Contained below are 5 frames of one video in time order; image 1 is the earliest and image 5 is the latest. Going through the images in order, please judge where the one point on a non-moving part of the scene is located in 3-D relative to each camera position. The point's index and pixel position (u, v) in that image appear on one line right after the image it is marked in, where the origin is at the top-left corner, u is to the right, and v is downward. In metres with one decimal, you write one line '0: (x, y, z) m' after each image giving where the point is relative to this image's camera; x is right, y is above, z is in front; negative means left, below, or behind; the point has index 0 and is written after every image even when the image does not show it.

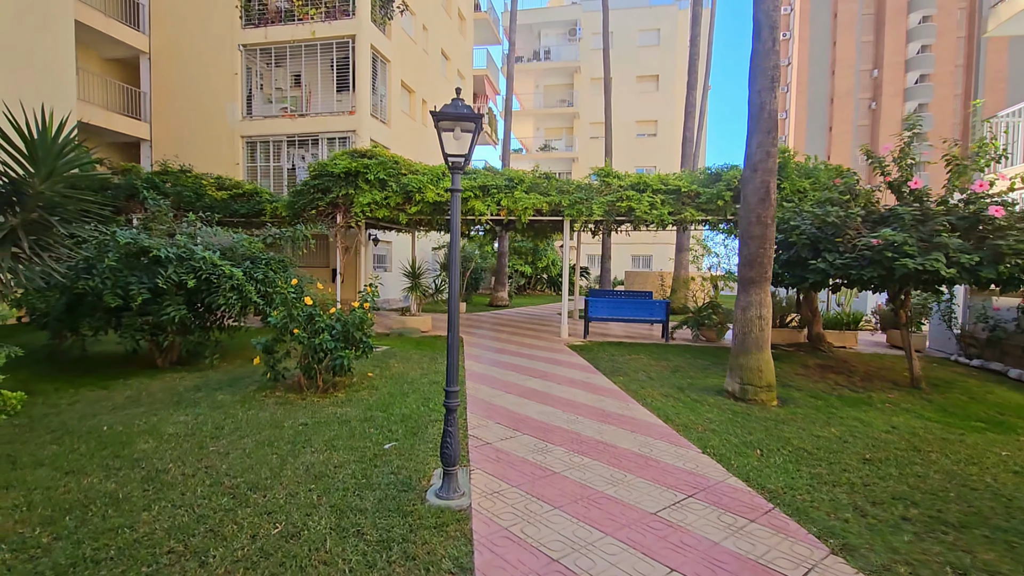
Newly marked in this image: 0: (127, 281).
0: (-4.6, +0.1, +6.2) m
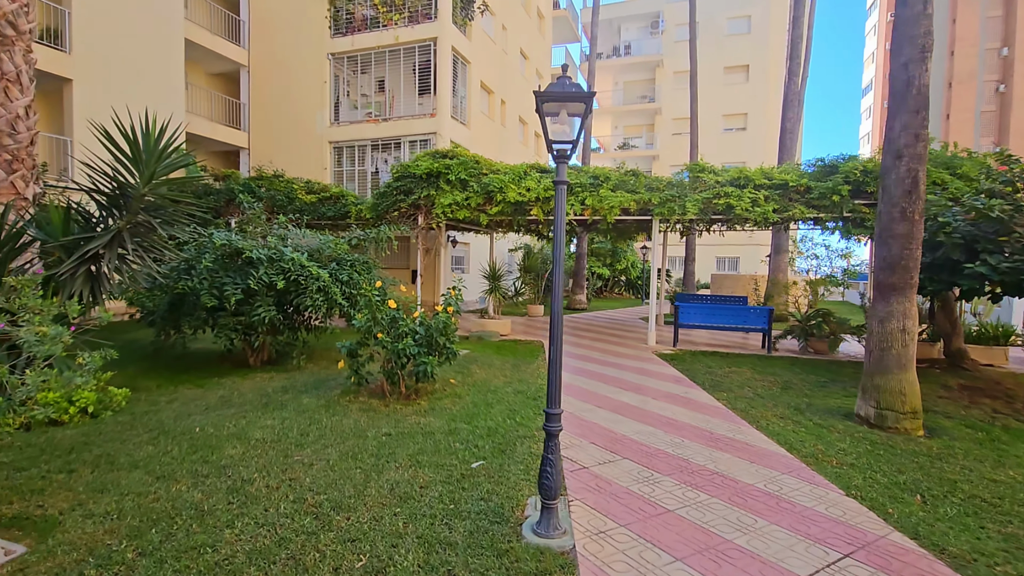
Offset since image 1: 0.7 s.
0: (-3.6, +0.1, +6.3) m
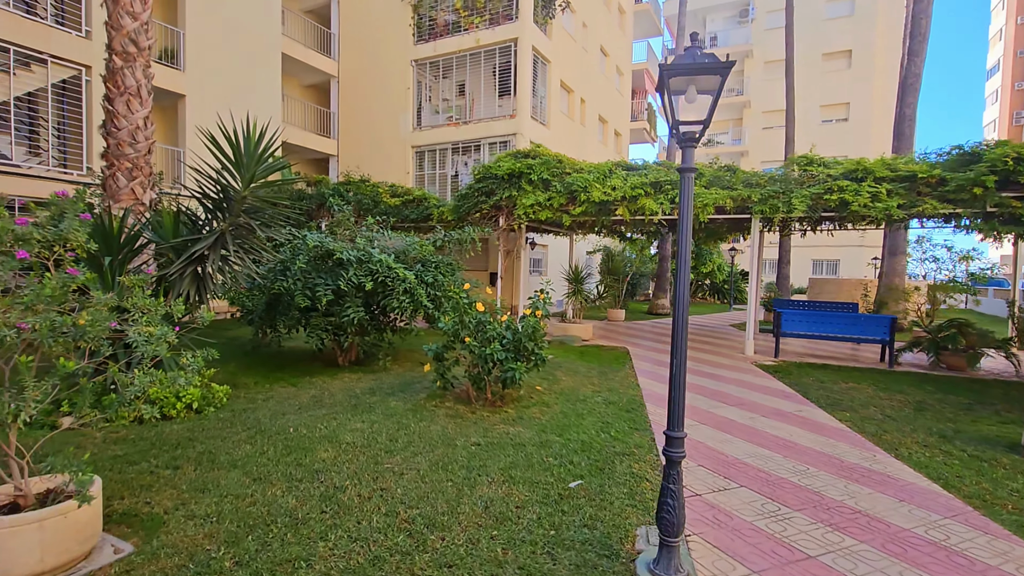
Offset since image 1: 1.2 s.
0: (-2.5, +0.1, +6.4) m
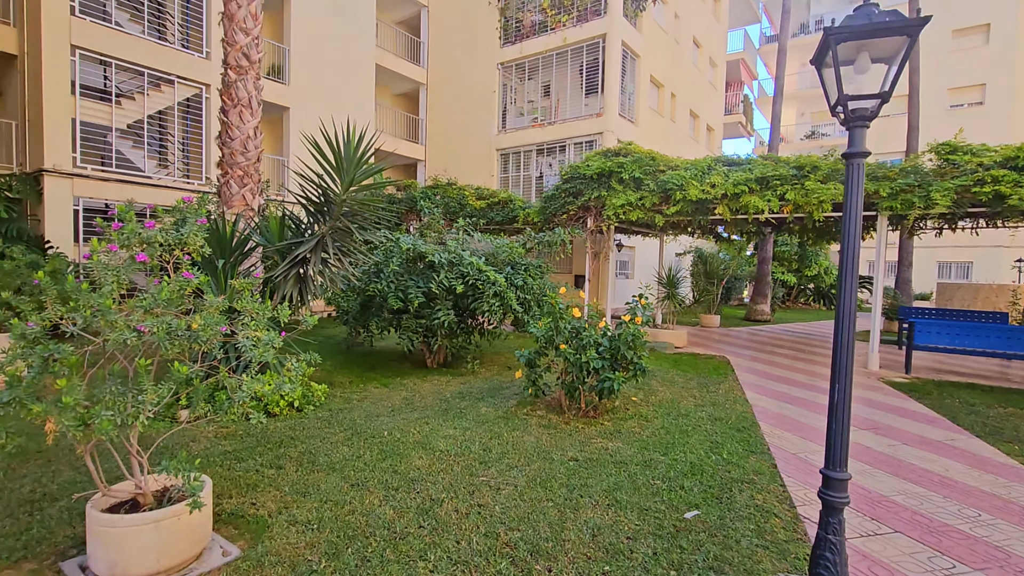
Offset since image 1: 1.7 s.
0: (-1.3, 0.0, +6.4) m
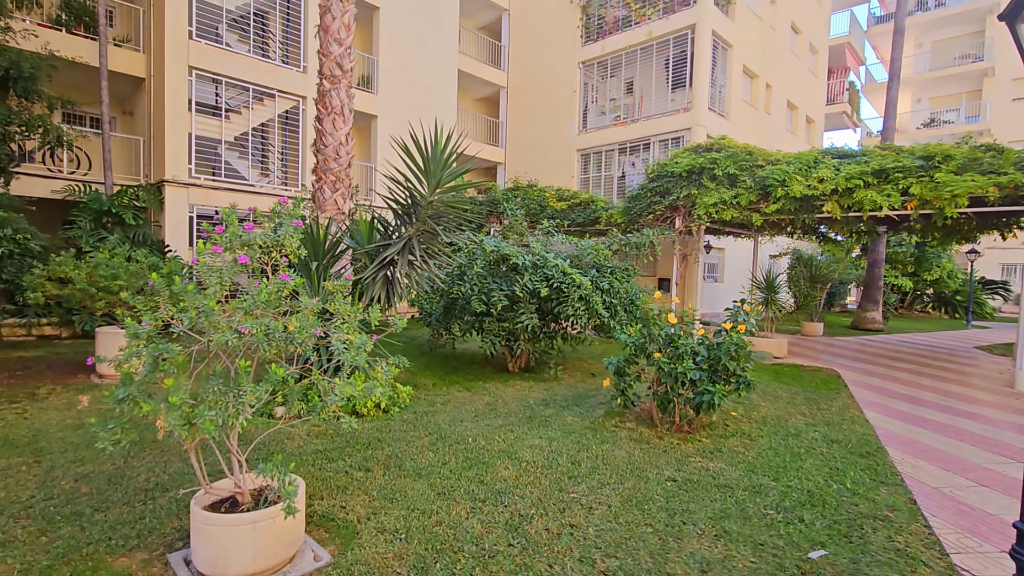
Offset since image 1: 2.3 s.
0: (-0.3, 0.0, +6.4) m
